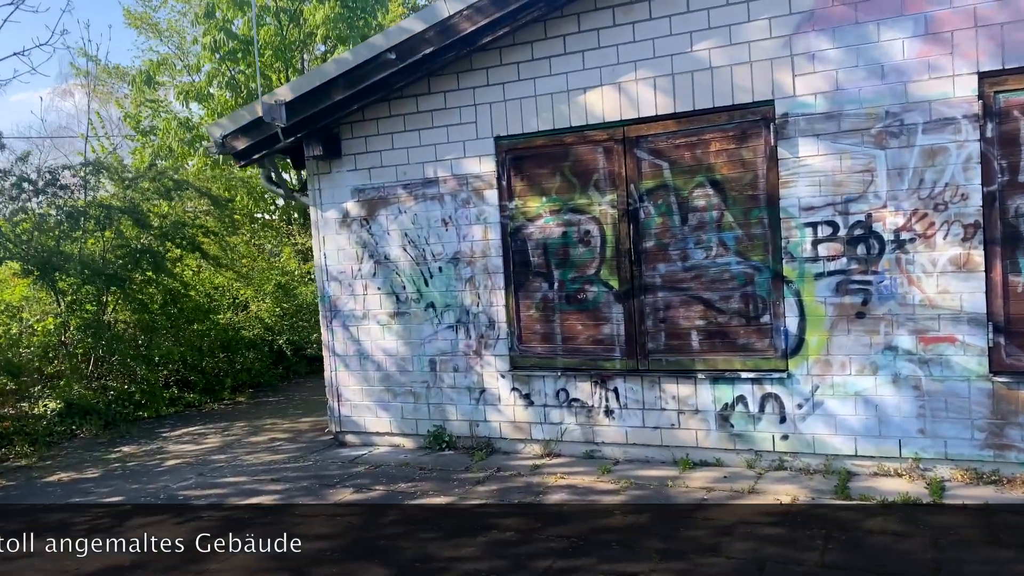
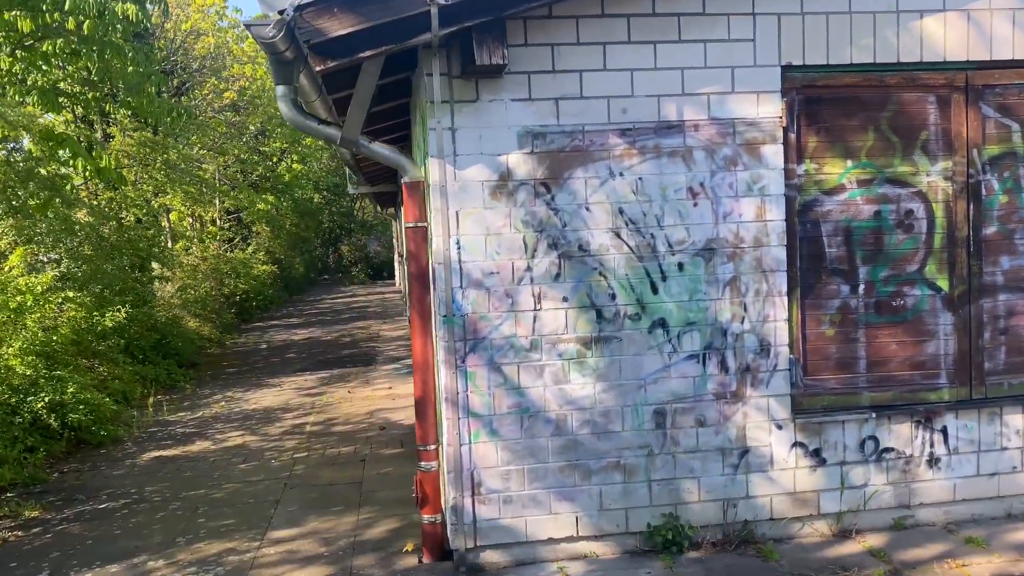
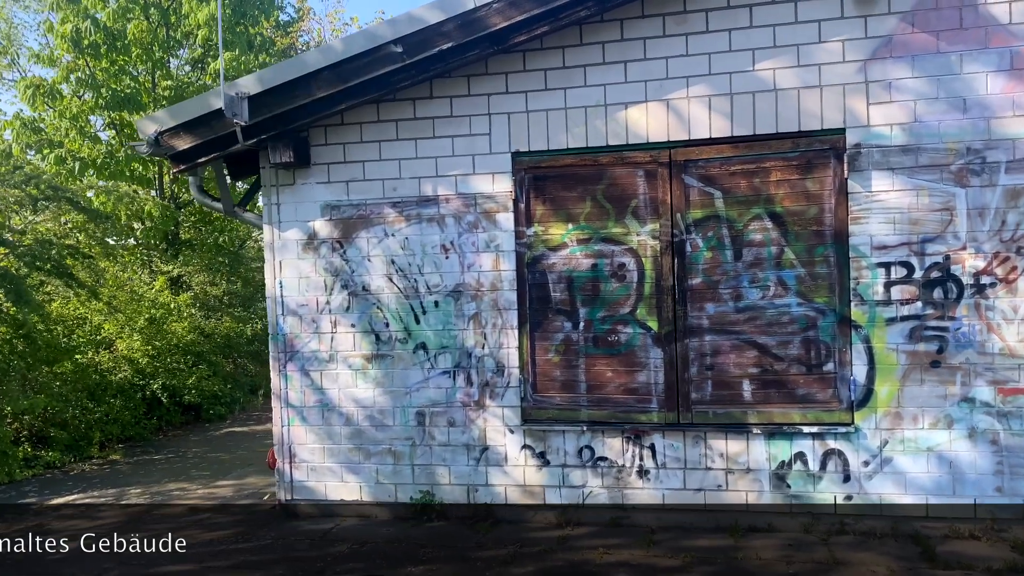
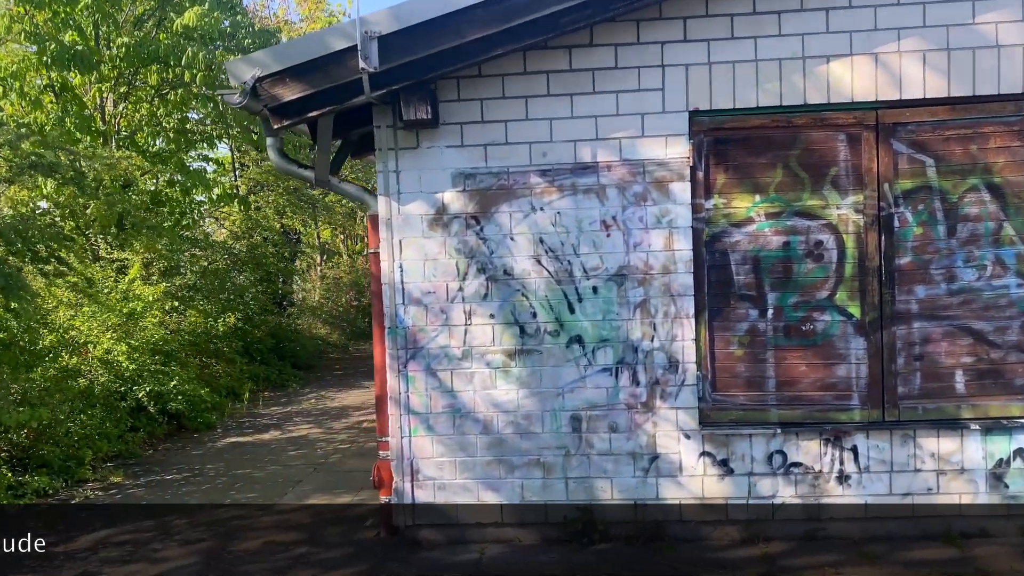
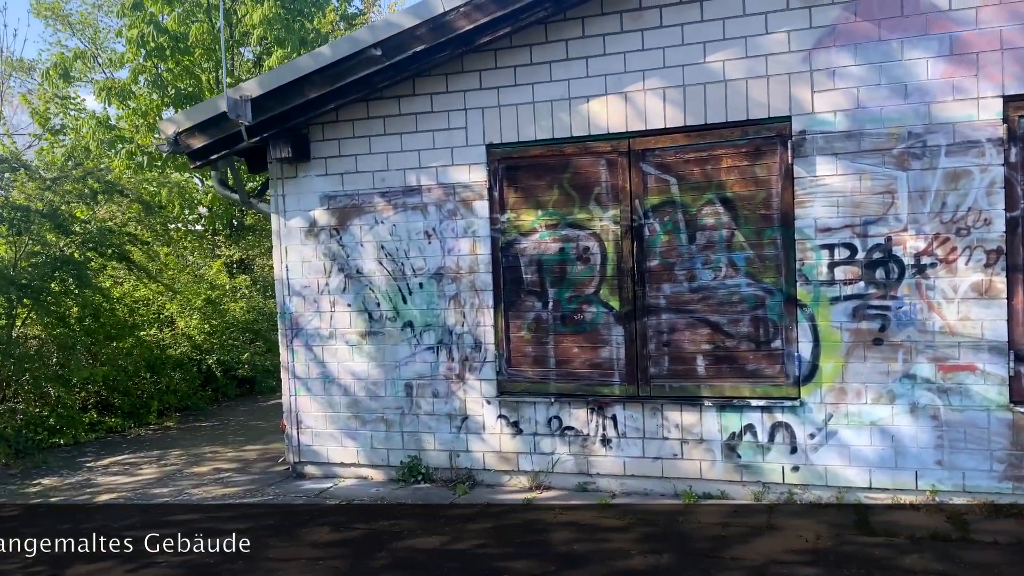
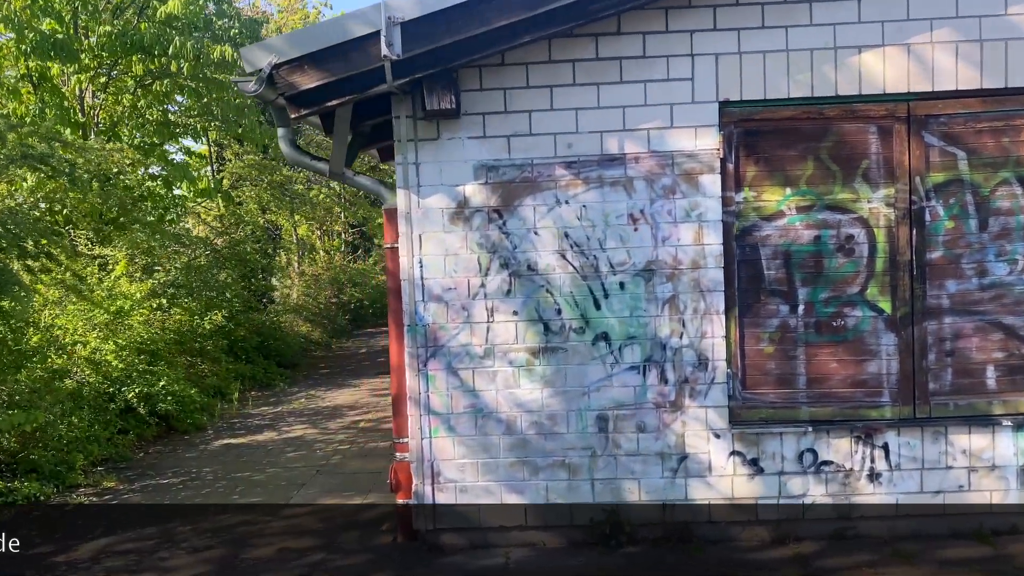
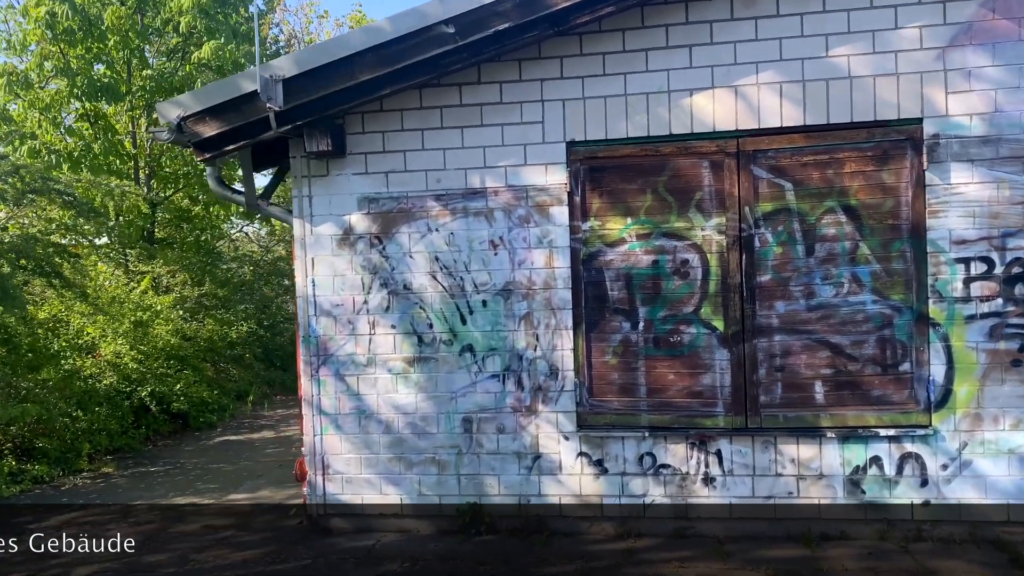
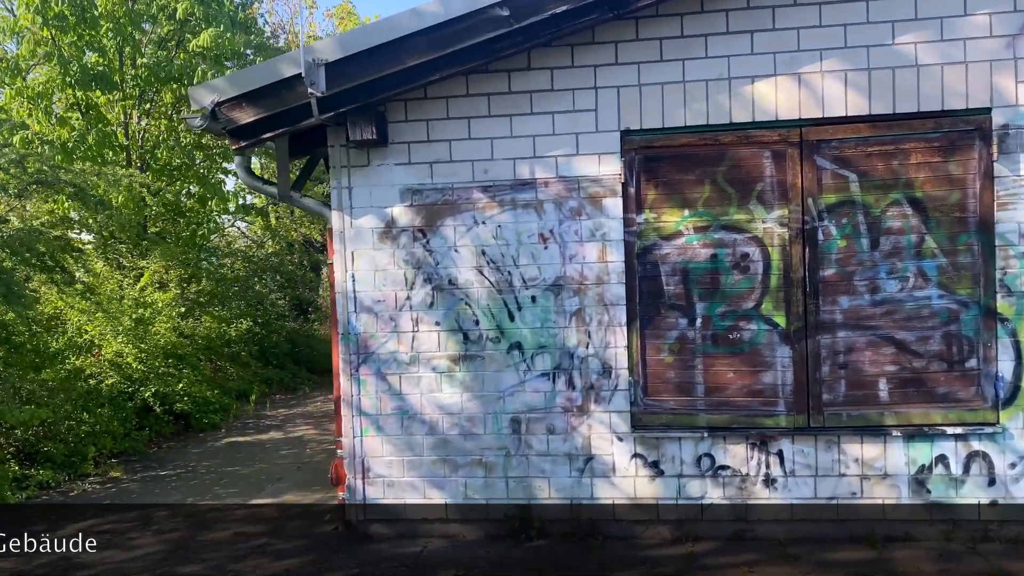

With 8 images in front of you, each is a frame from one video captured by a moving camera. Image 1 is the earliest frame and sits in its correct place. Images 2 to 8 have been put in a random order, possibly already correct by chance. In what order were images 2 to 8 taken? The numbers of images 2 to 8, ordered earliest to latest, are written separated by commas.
5, 3, 7, 8, 4, 6, 2
